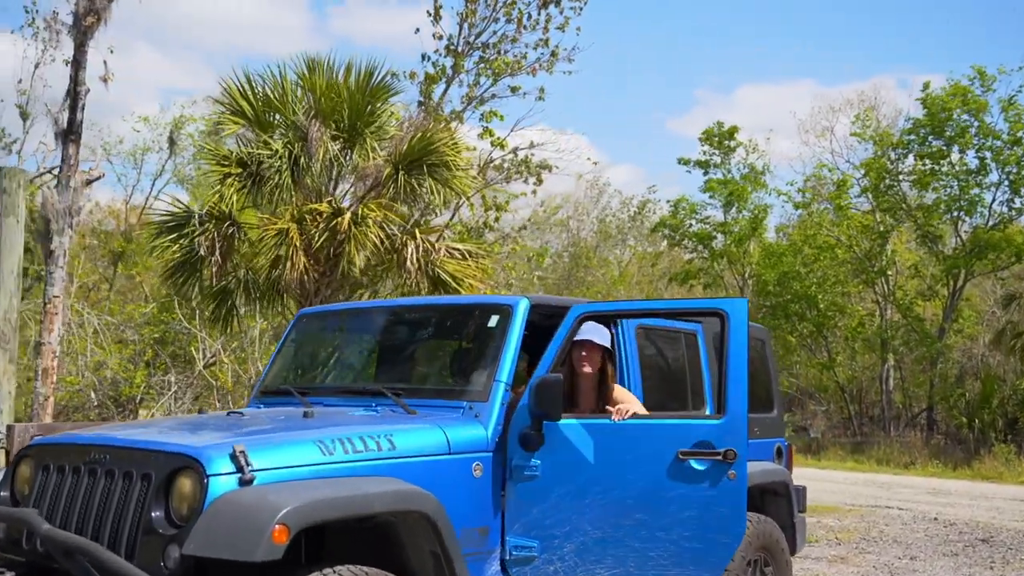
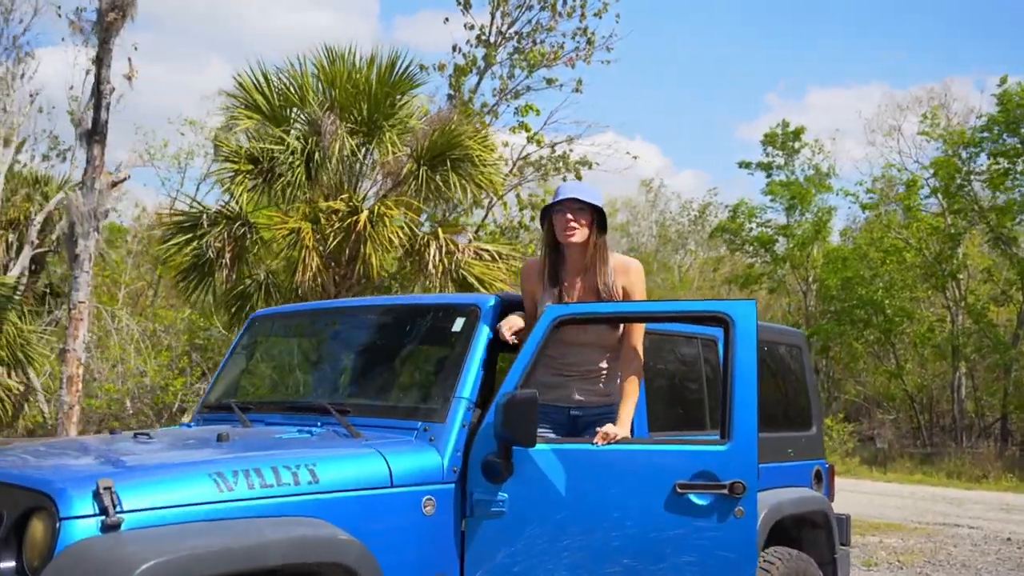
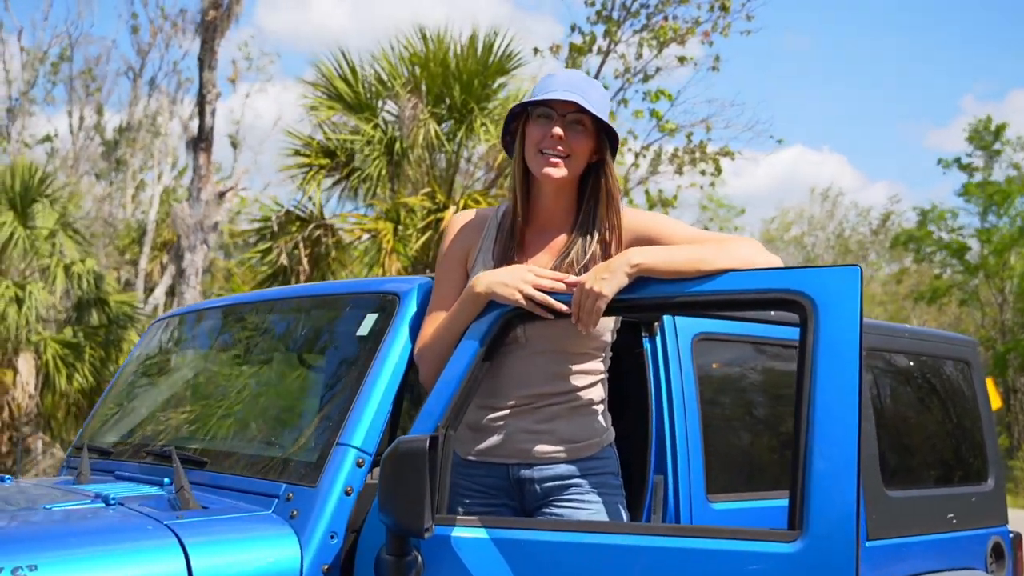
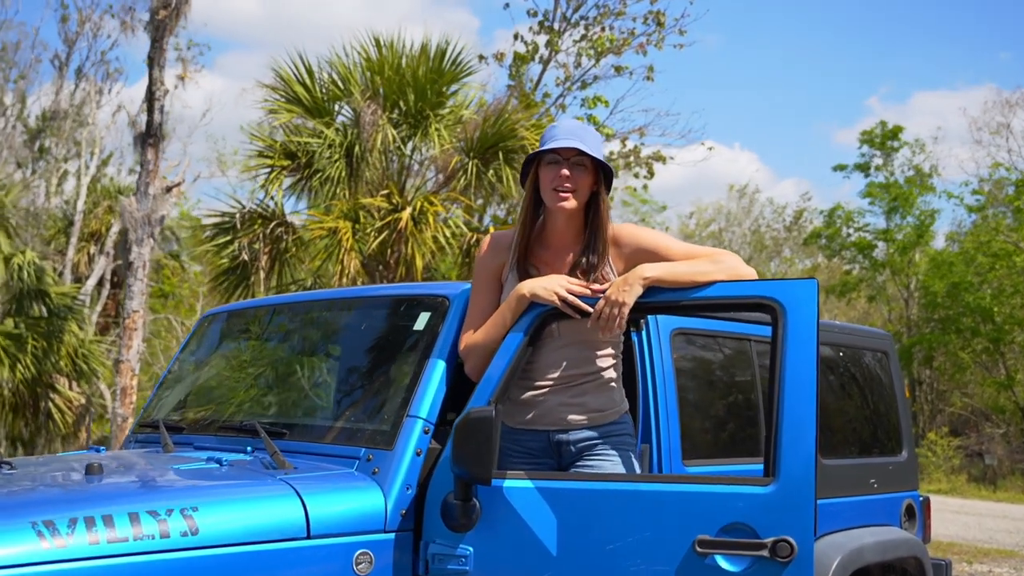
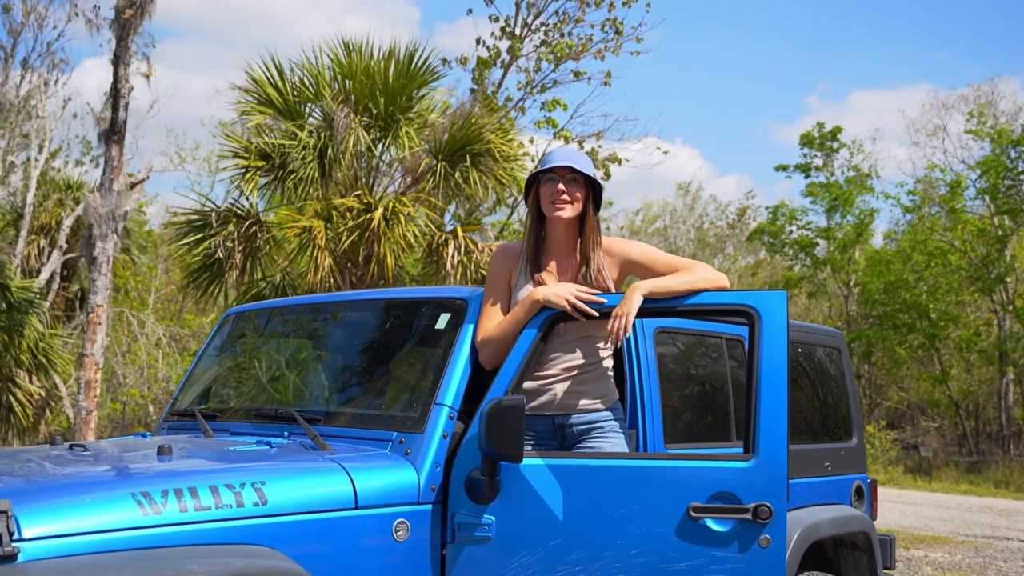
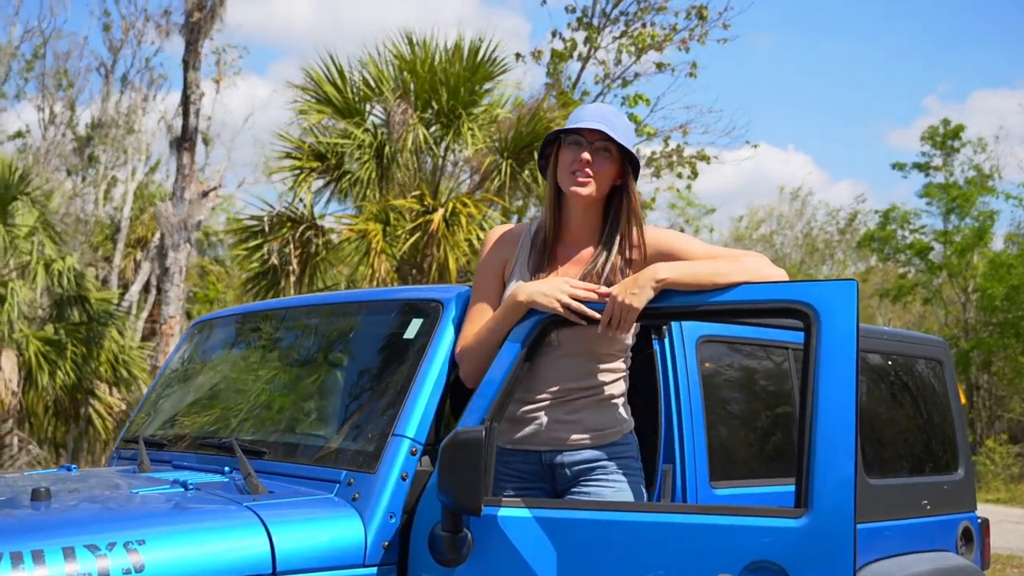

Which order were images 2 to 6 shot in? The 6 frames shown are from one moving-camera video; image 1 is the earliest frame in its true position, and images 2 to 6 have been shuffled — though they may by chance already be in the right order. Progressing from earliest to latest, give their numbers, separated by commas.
2, 5, 4, 6, 3
